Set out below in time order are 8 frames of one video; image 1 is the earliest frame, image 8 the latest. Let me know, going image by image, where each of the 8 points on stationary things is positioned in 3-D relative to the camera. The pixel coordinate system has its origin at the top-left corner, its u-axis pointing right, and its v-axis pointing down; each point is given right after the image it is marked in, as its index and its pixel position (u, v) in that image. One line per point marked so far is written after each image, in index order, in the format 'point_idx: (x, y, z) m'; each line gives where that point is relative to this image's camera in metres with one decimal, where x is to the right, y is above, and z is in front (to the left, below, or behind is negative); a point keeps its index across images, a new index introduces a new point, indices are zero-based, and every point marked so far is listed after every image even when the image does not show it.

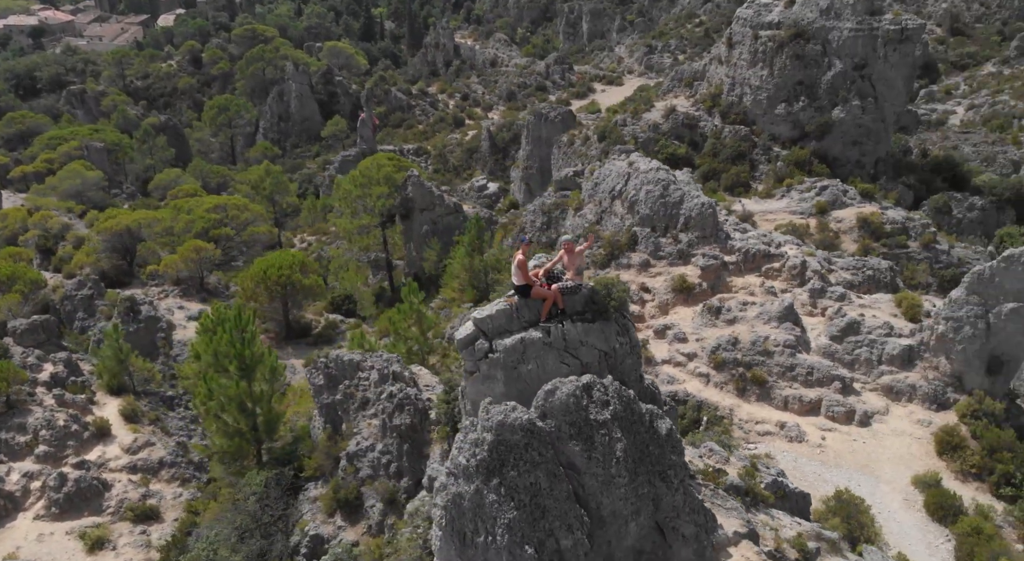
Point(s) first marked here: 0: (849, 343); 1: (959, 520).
0: (+7.5, -1.4, +17.6) m
1: (+7.5, -4.1, +13.4) m
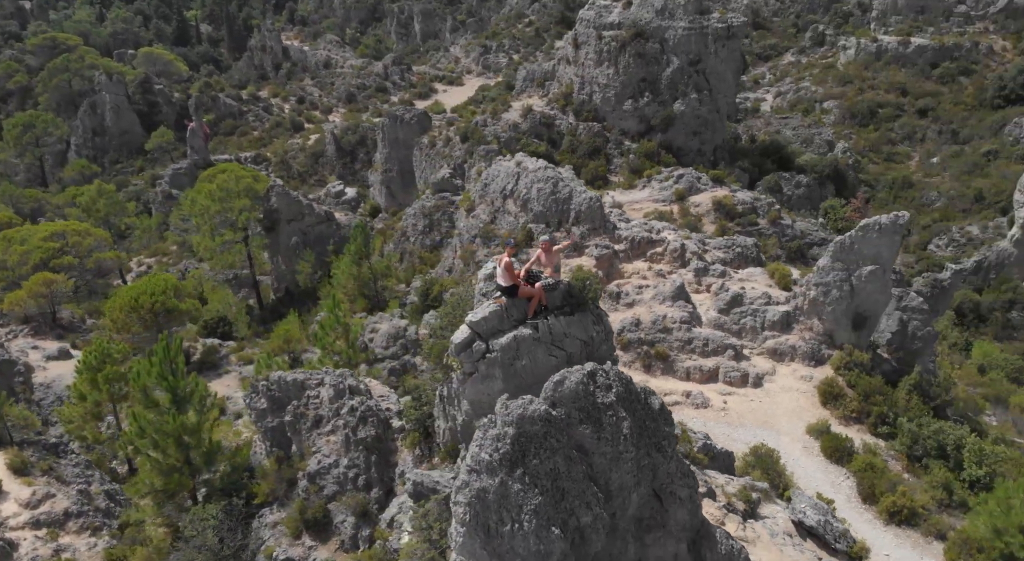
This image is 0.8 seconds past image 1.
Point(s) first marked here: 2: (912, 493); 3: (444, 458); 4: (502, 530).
0: (+5.5, -0.8, +19.5) m
1: (+6.6, -3.5, +15.4) m
2: (+7.3, -3.8, +14.4) m
3: (-0.9, -2.5, +11.3) m
4: (-0.1, -2.7, +8.5) m
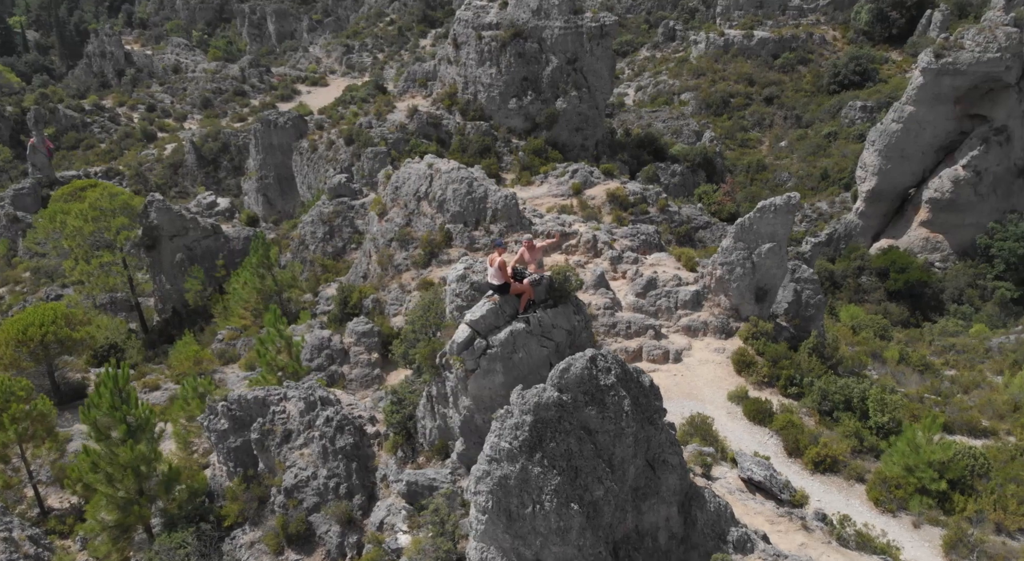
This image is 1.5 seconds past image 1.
0: (+3.7, -0.4, +20.8) m
1: (+5.6, -3.0, +17.0) m
2: (+6.5, -3.2, +16.1) m
3: (-1.2, -2.6, +11.6) m
4: (+0.1, -2.7, +9.1) m
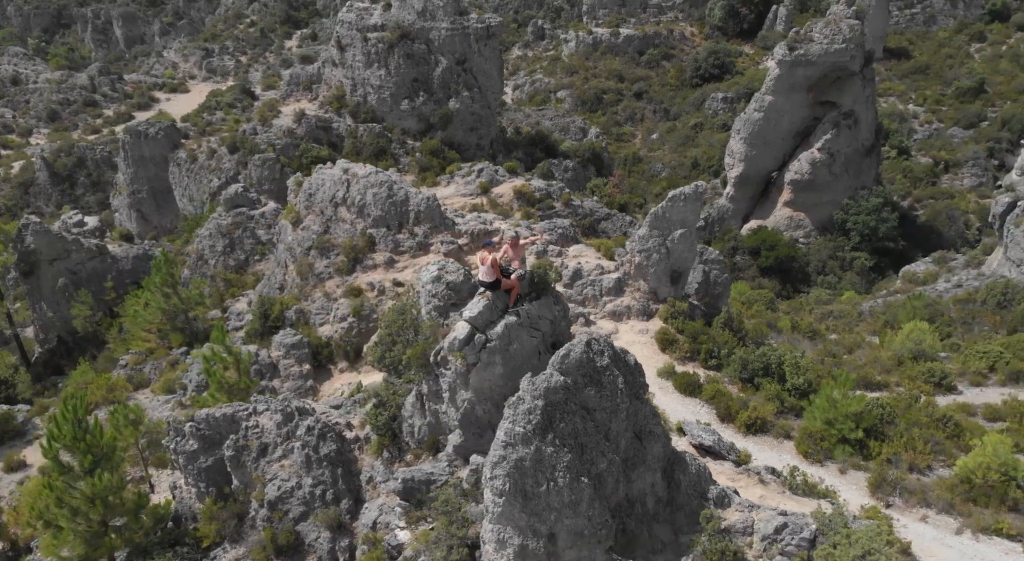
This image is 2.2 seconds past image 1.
0: (+1.8, -0.2, +21.9) m
1: (+4.5, -2.6, +18.4) m
2: (+5.5, -2.7, +17.7) m
3: (-1.4, -2.6, +12.1) m
4: (+0.3, -2.6, +9.8) m
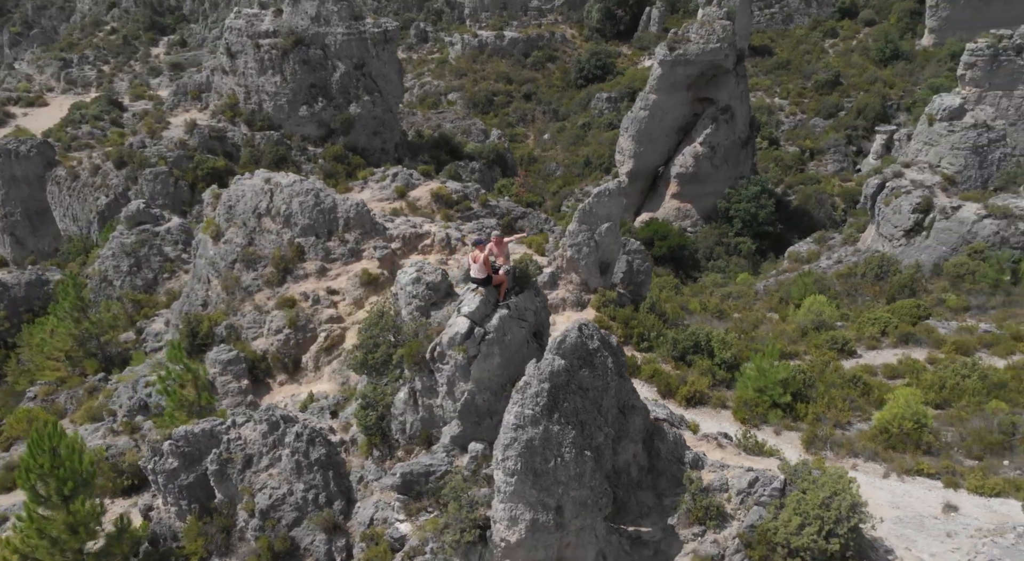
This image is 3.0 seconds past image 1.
0: (-0.1, -0.1, +22.7) m
1: (+3.3, -2.3, +19.7) m
2: (+4.4, -2.4, +19.2) m
3: (-1.5, -2.6, +12.6) m
4: (+0.5, -2.5, +10.5) m
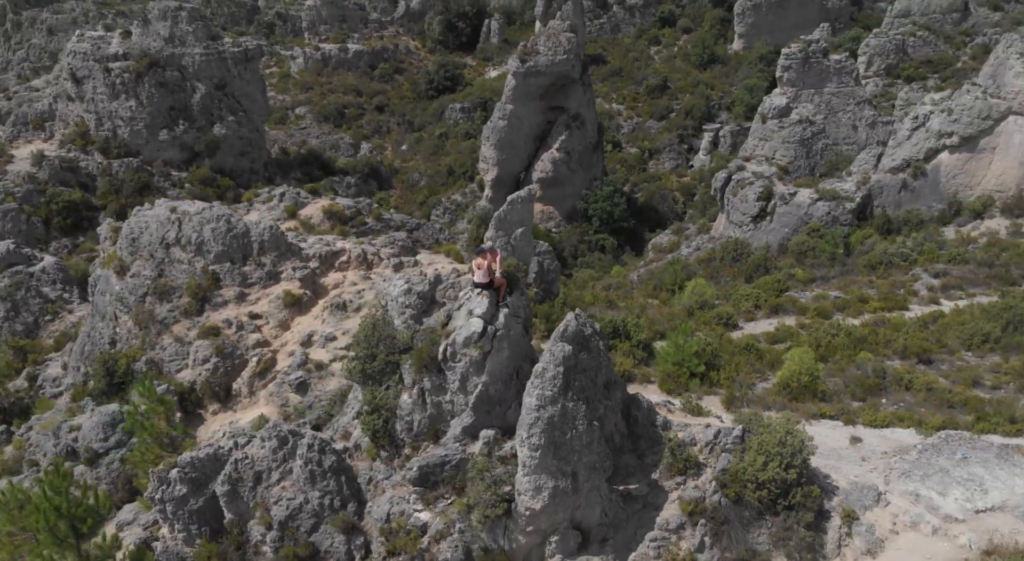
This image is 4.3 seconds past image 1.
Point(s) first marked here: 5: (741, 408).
0: (-2.4, -0.3, +24.0) m
1: (+1.7, -2.2, +21.7) m
2: (+2.9, -2.2, +21.5) m
3: (-1.5, -2.8, +13.8) m
4: (+0.8, -2.4, +12.2) m
5: (+5.5, -3.0, +18.9) m
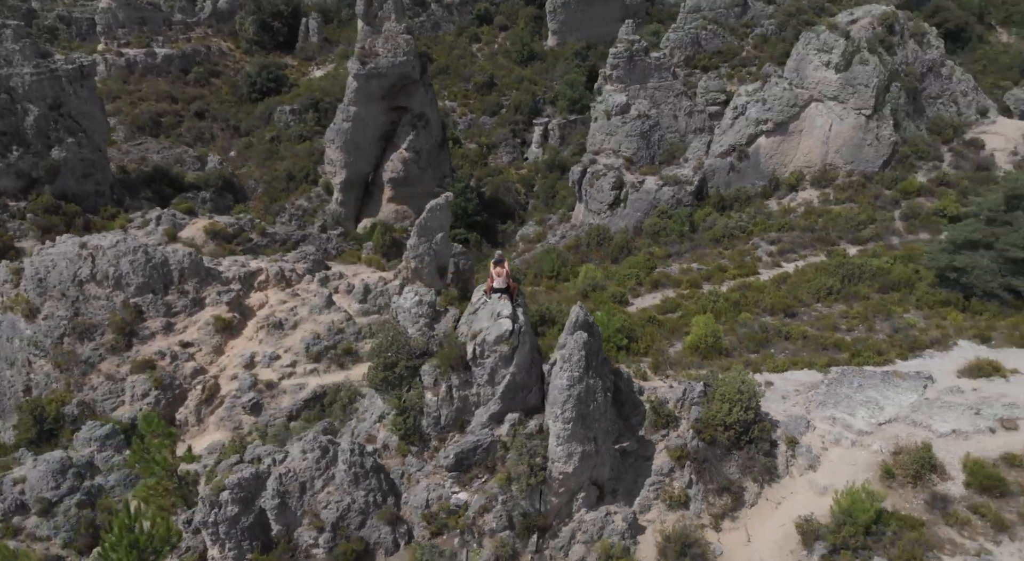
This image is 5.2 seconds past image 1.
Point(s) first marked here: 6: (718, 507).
0: (-4.7, -0.6, +25.3) m
1: (-0.1, -2.1, +24.1) m
2: (+1.2, -2.0, +24.1) m
3: (-1.2, -3.0, +15.6) m
4: (+1.4, -2.4, +14.6) m
5: (+4.3, -2.6, +22.3) m
6: (+4.1, -4.5, +15.9) m
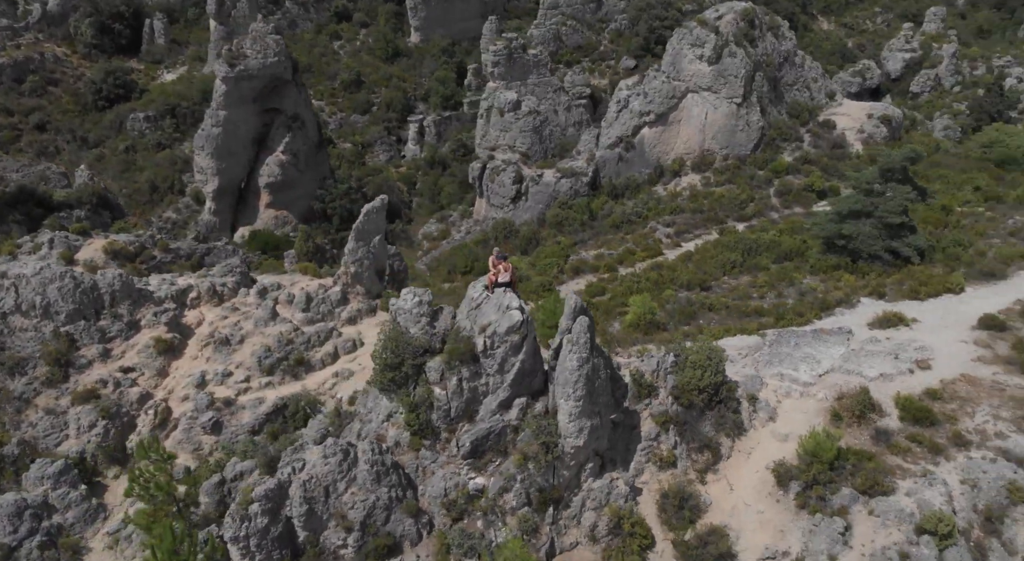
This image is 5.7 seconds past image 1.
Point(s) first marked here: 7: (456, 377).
0: (-6.4, -0.9, +25.3) m
1: (-1.6, -2.0, +25.0) m
2: (-0.4, -1.7, +25.2) m
3: (-1.1, -3.0, +16.5) m
4: (+1.6, -2.2, +15.9) m
5: (+3.1, -2.1, +24.0) m
6: (+4.2, -4.1, +17.8) m
7: (-1.3, -2.0, +16.2) m
